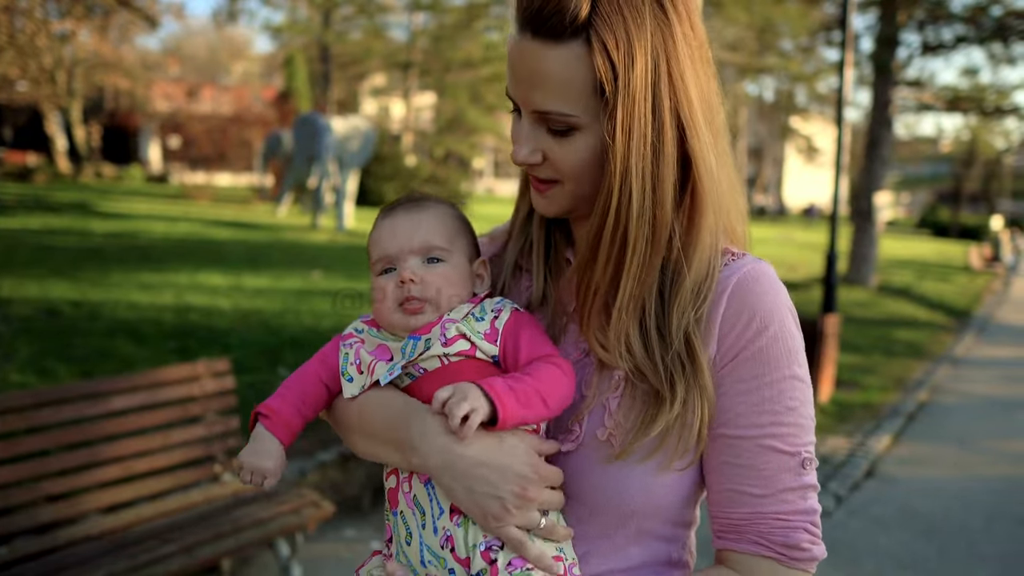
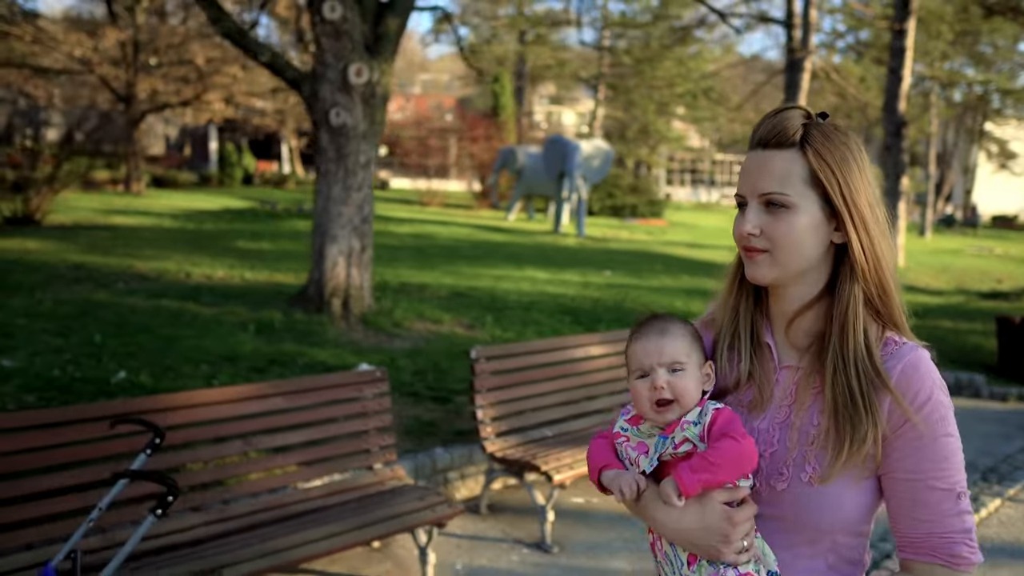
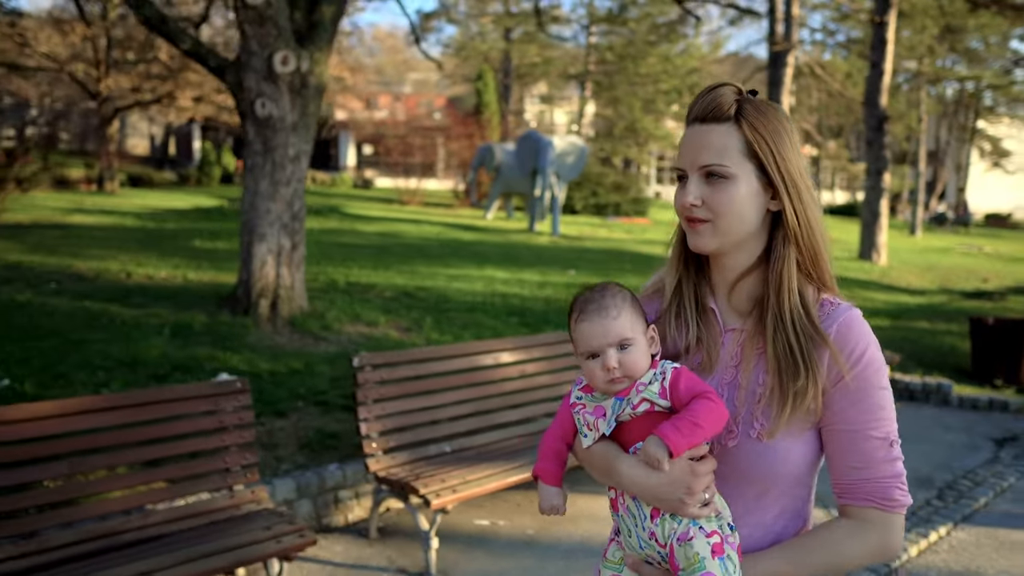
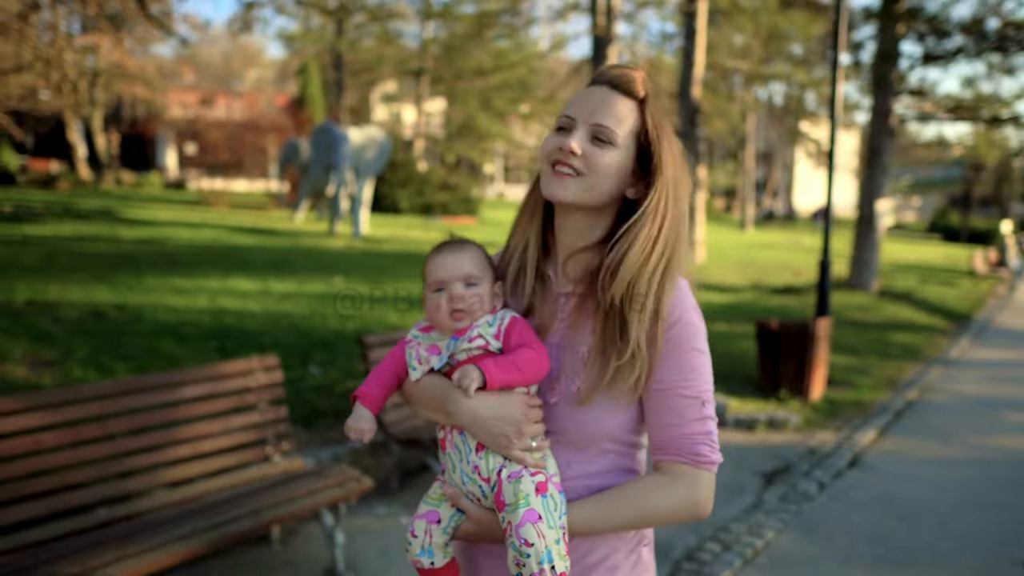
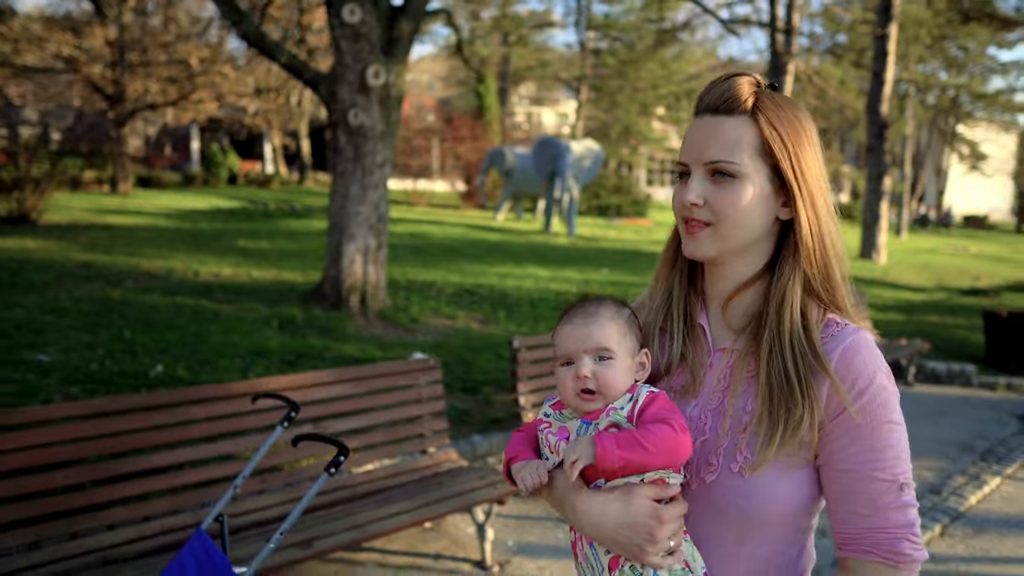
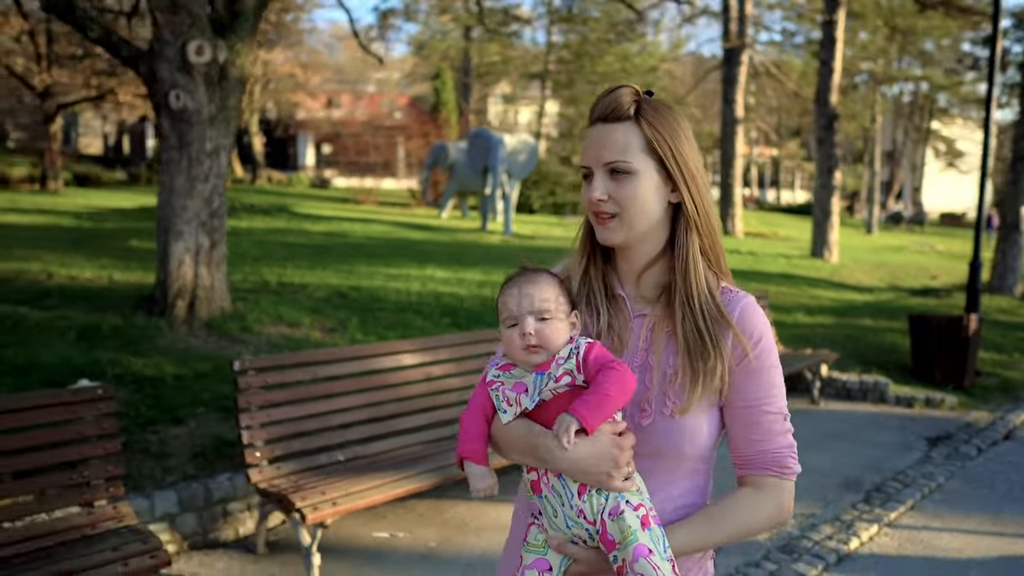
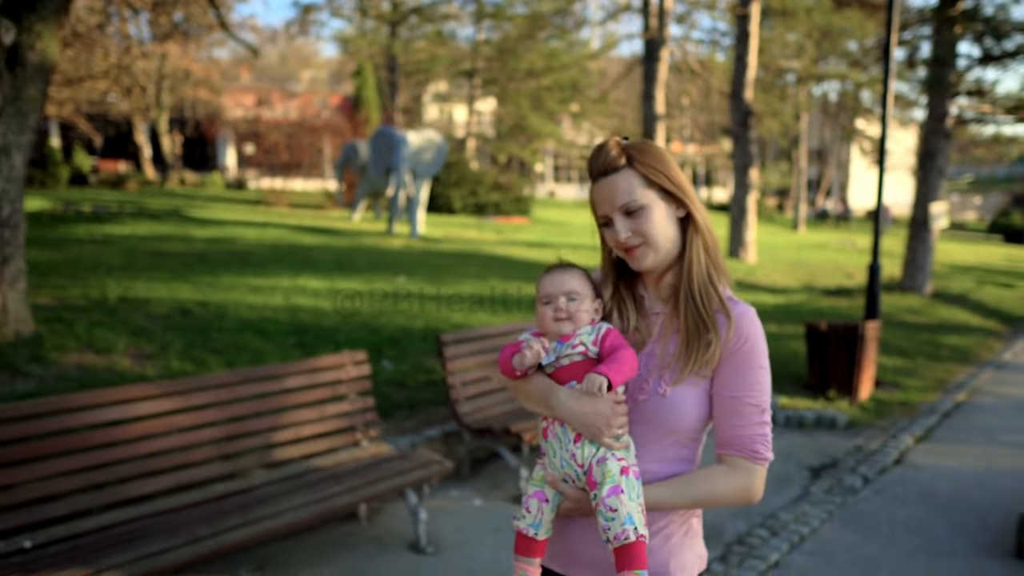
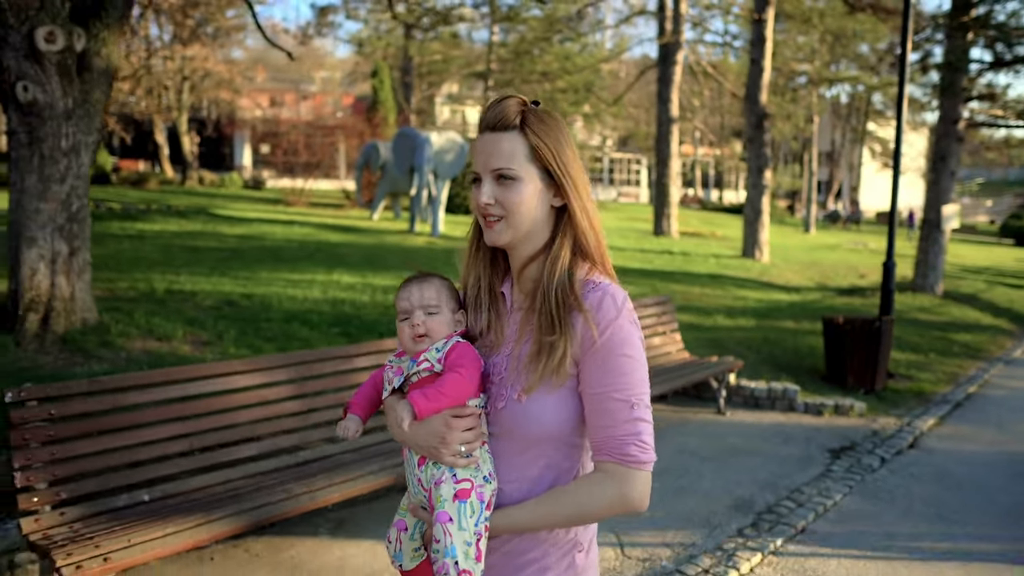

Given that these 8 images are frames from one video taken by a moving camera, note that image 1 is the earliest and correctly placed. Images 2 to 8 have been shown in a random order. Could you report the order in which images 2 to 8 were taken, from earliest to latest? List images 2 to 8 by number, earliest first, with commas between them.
4, 7, 8, 6, 3, 2, 5
